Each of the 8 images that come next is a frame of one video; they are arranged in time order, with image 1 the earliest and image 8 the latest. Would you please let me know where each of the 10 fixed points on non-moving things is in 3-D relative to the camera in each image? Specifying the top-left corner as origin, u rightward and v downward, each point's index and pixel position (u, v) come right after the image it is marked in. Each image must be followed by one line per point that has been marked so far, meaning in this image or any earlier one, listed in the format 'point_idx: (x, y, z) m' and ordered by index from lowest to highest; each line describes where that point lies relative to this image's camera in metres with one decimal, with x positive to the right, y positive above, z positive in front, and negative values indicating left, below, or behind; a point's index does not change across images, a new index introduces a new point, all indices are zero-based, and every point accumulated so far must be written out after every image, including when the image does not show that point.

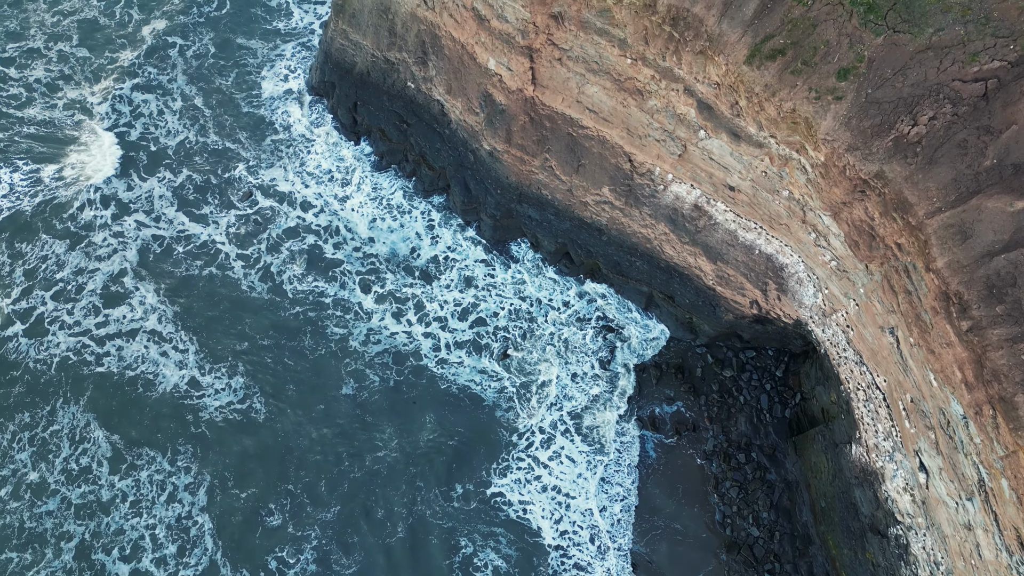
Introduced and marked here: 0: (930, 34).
0: (+14.5, +8.8, +15.0) m
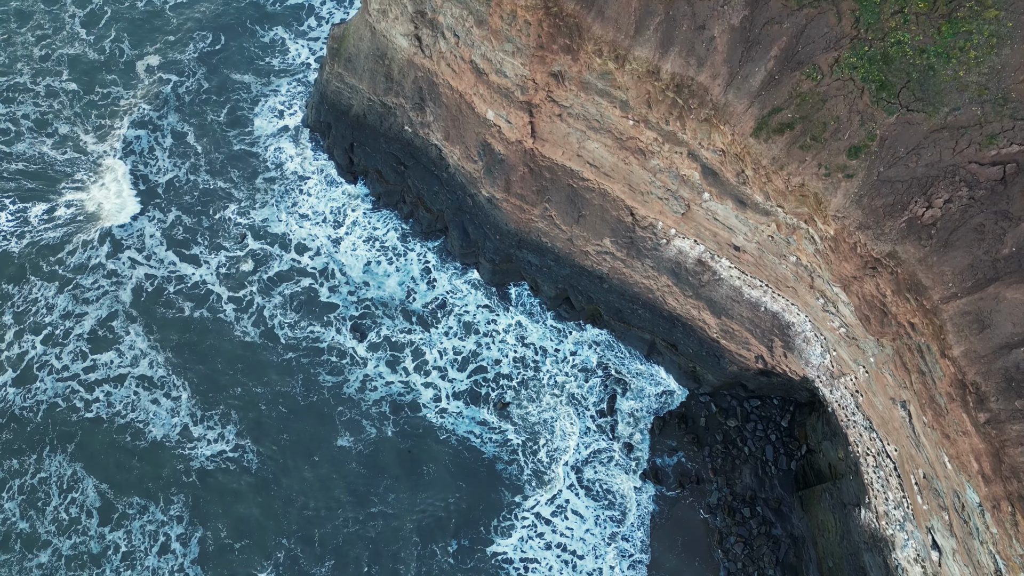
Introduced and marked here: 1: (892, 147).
0: (+14.5, +5.8, +14.4) m
1: (+13.1, +4.9, +14.8) m
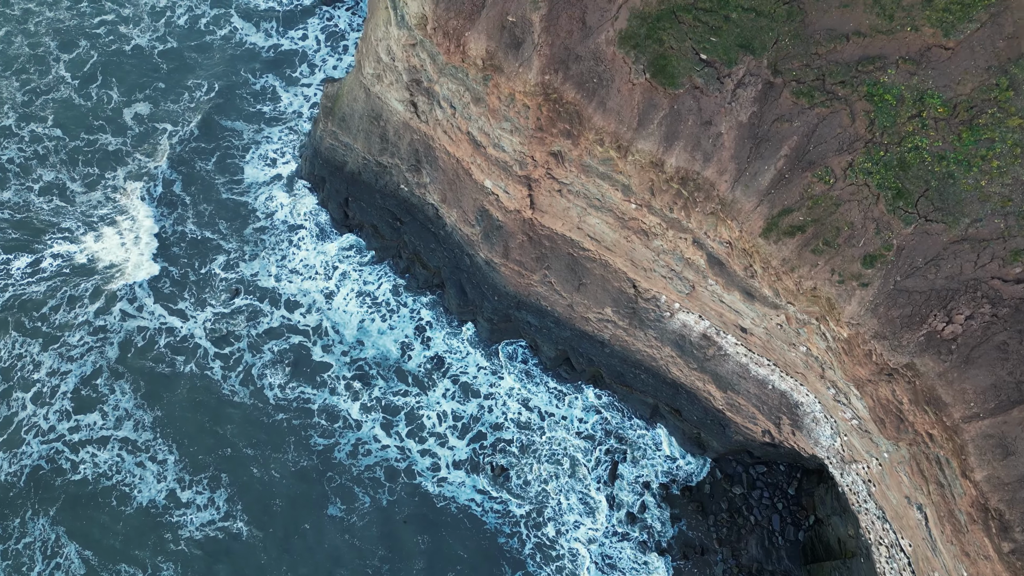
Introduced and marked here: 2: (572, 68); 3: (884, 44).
0: (+14.4, +2.0, +13.7) m
1: (+13.0, +1.1, +14.1) m
2: (+2.3, +8.3, +16.2) m
3: (+12.2, +8.0, +14.1) m
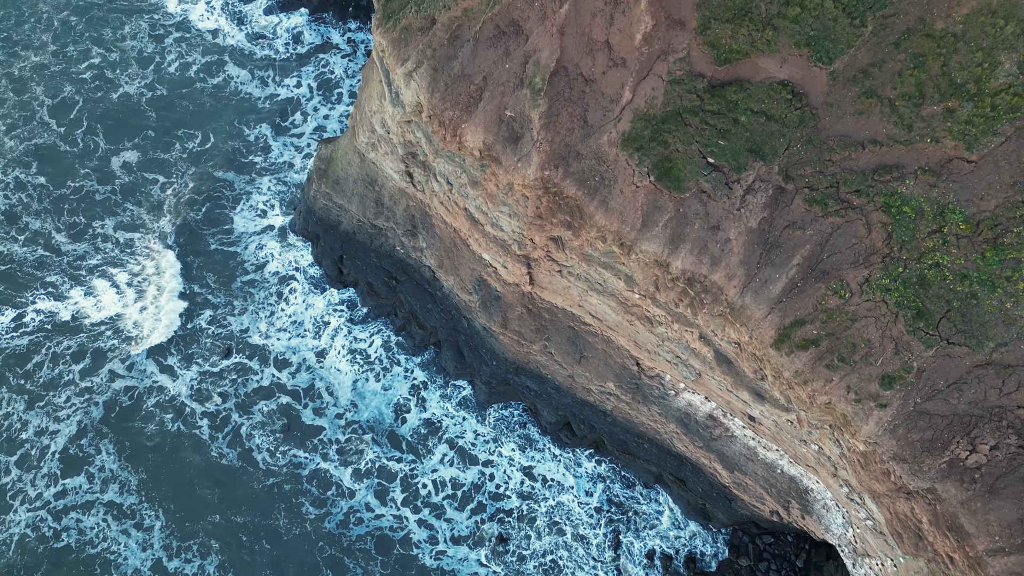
0: (+14.3, -1.8, +12.9) m
1: (+12.9, -2.8, +13.3) m
2: (+2.2, +4.5, +15.5) m
3: (+12.1, +4.2, +13.4) m
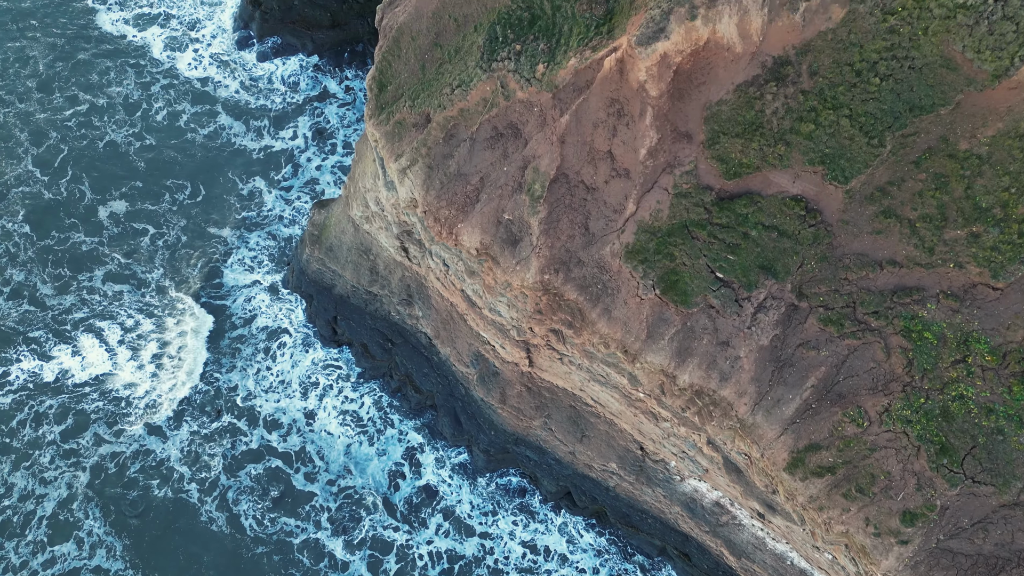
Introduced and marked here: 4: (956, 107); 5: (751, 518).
0: (+14.3, -5.6, +12.1) m
1: (+12.8, -6.6, +12.5) m
2: (+2.1, +0.6, +14.8) m
3: (+12.1, +0.4, +12.7) m
4: (+12.2, +5.0, +11.8) m
5: (+10.8, -10.5, +19.5) m
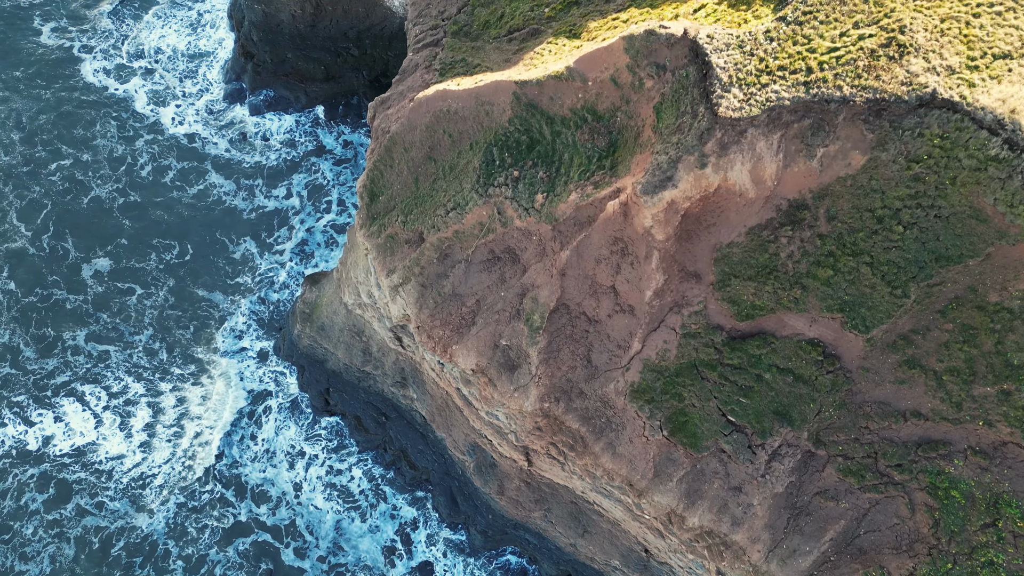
0: (+14.2, -9.9, +11.2) m
1: (+12.8, -10.9, +11.6) m
2: (+2.0, -3.7, +13.9) m
3: (+12.0, -3.9, +11.8) m
4: (+12.2, +0.8, +11.0) m
5: (+10.8, -14.8, +18.6) m
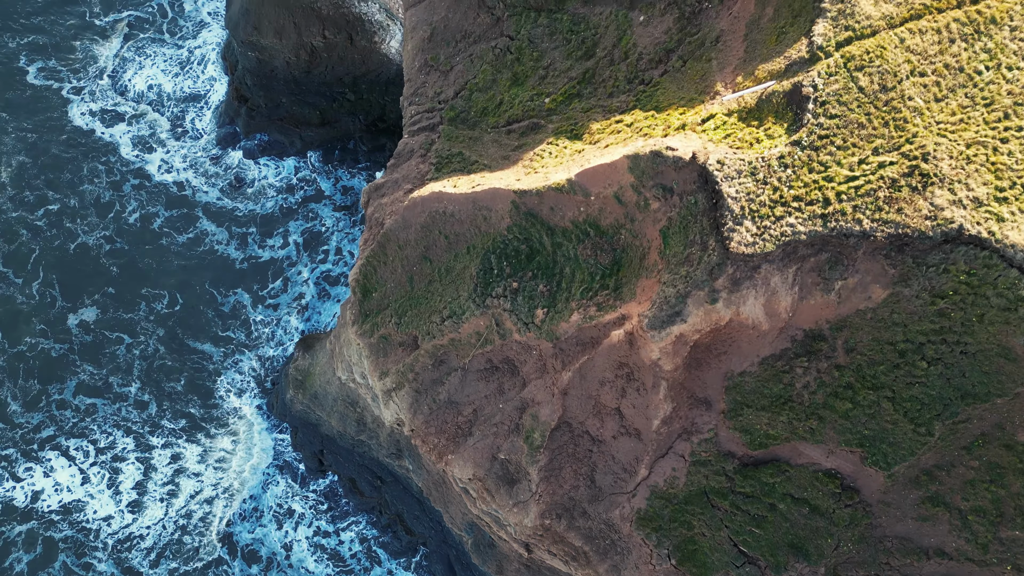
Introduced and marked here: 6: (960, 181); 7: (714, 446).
0: (+14.2, -13.3, +10.5) m
1: (+12.8, -14.3, +10.9) m
2: (+2.0, -7.1, +13.2) m
3: (+12.0, -7.3, +11.1) m
4: (+12.1, -2.7, +10.4) m
5: (+10.7, -18.2, +17.8) m
6: (+10.4, +2.5, +10.0) m
7: (+5.5, -4.3, +11.7) m
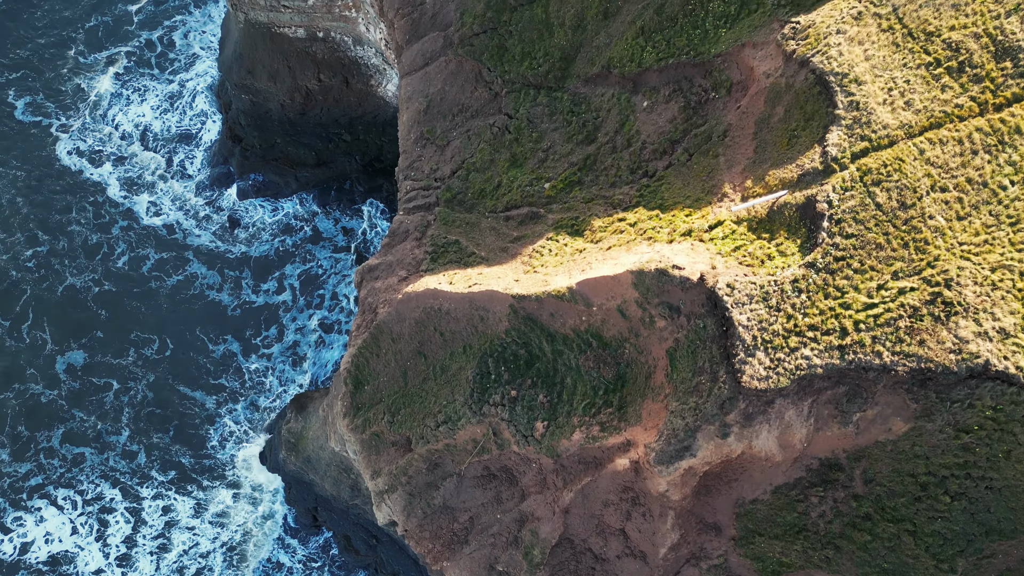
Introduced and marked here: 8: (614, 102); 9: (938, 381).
0: (+14.2, -16.3, +9.8) m
1: (+12.7, -17.3, +10.2) m
2: (+2.0, -10.1, +12.5) m
3: (+11.9, -10.3, +10.5) m
4: (+12.1, -5.7, +9.7) m
5: (+10.7, -21.3, +17.1) m
6: (+10.3, -0.5, +9.4) m
7: (+5.4, -7.3, +11.1) m
8: (+3.3, +5.9, +13.8) m
9: (+9.3, -2.0, +9.4) m
